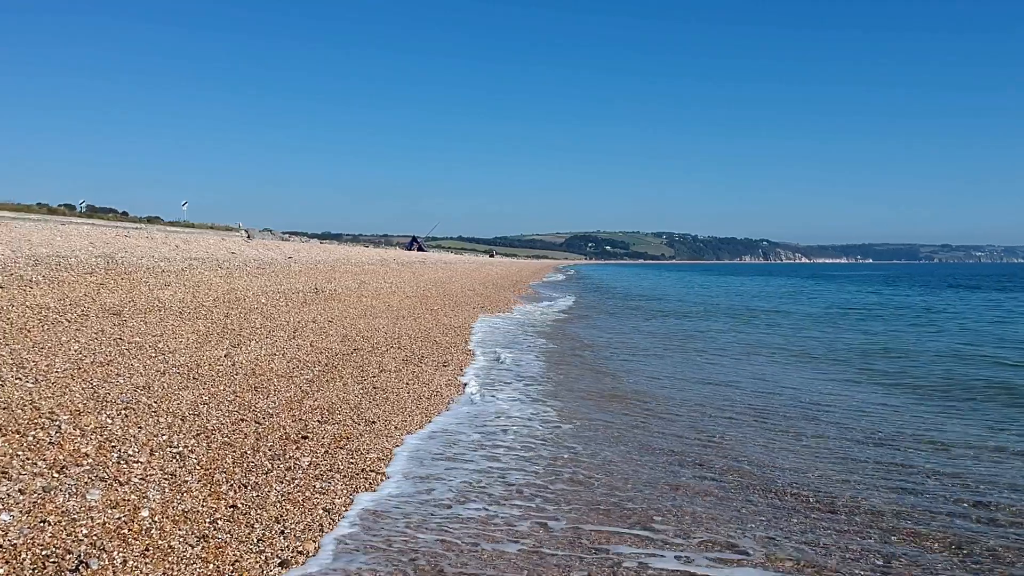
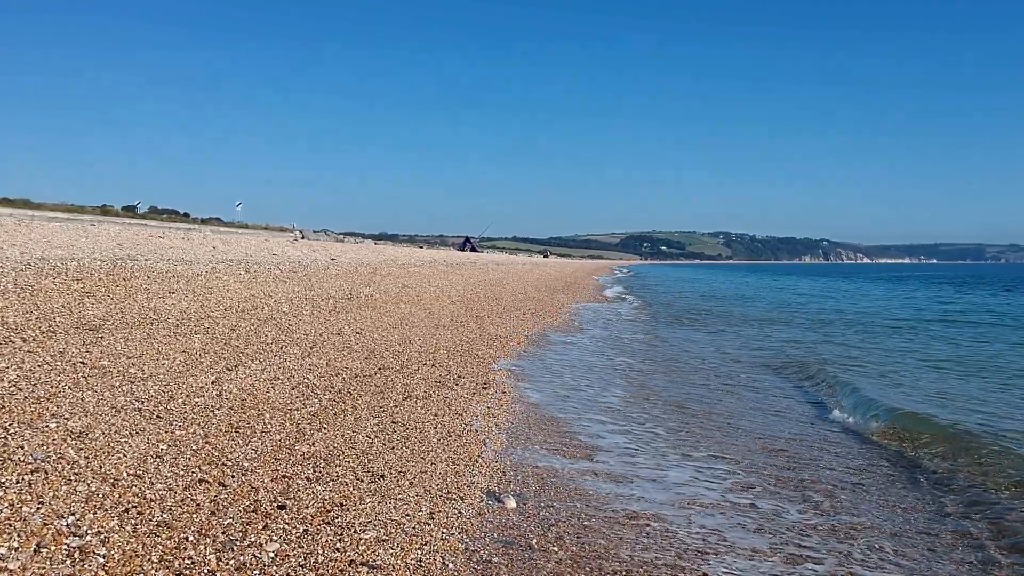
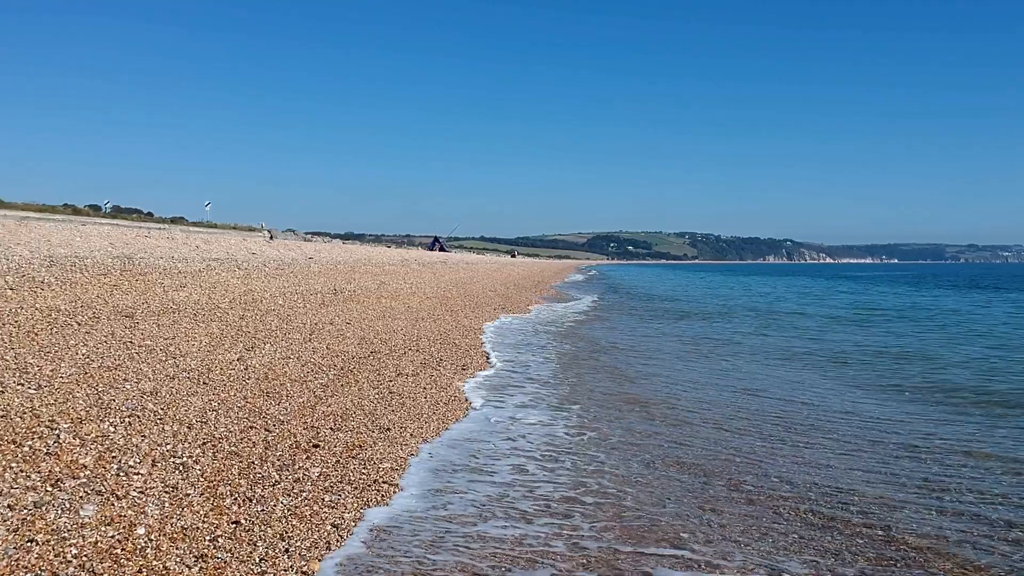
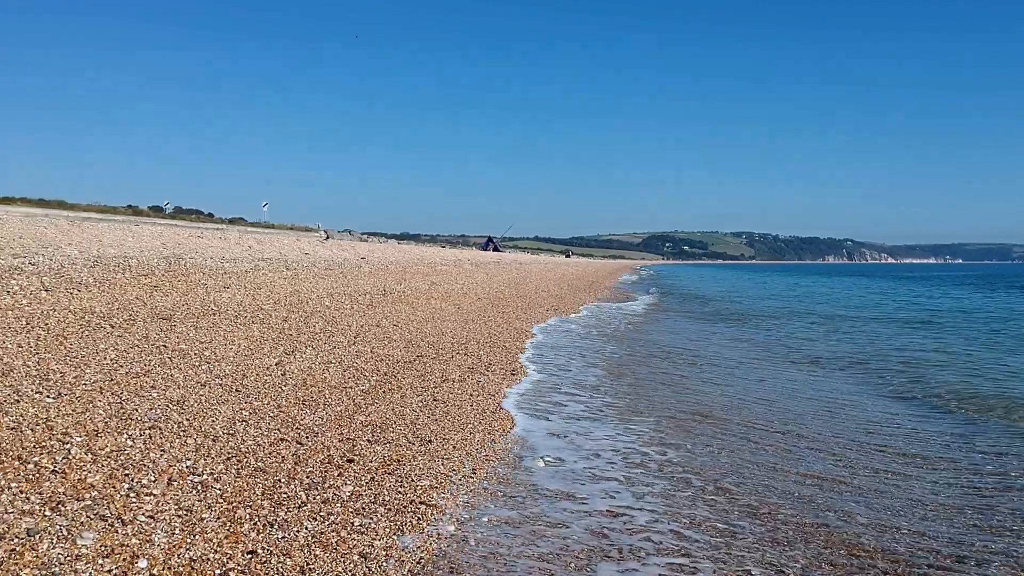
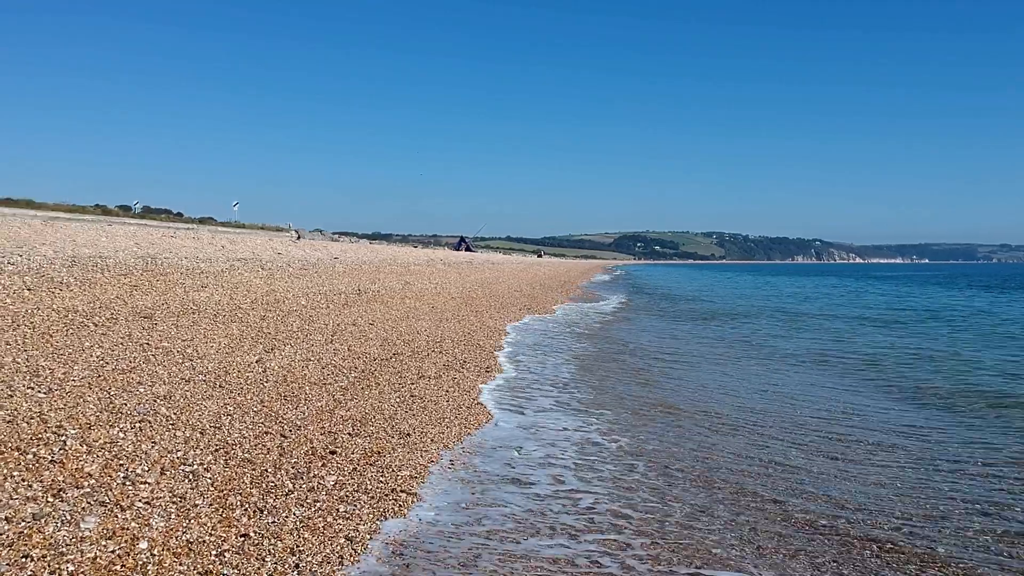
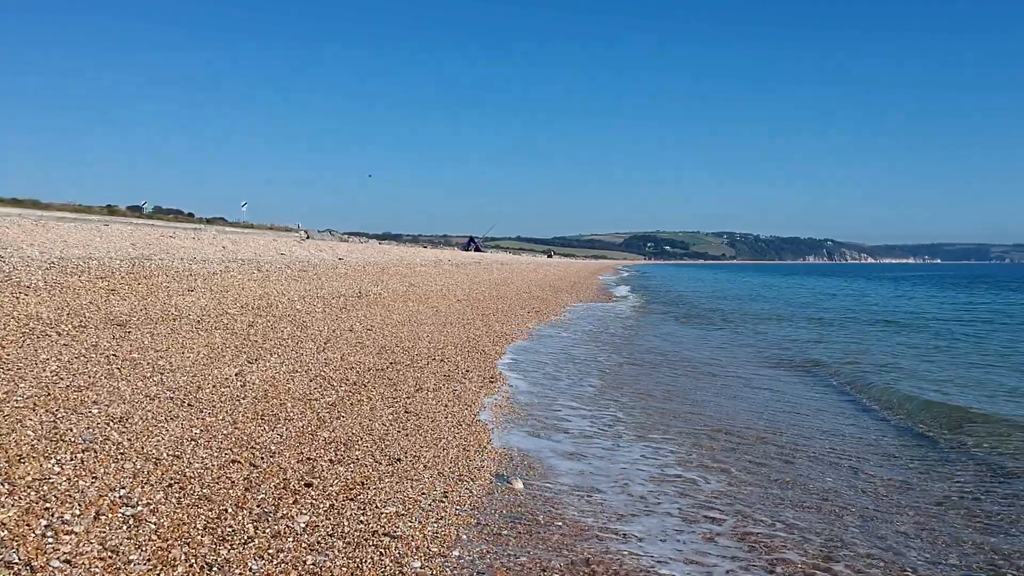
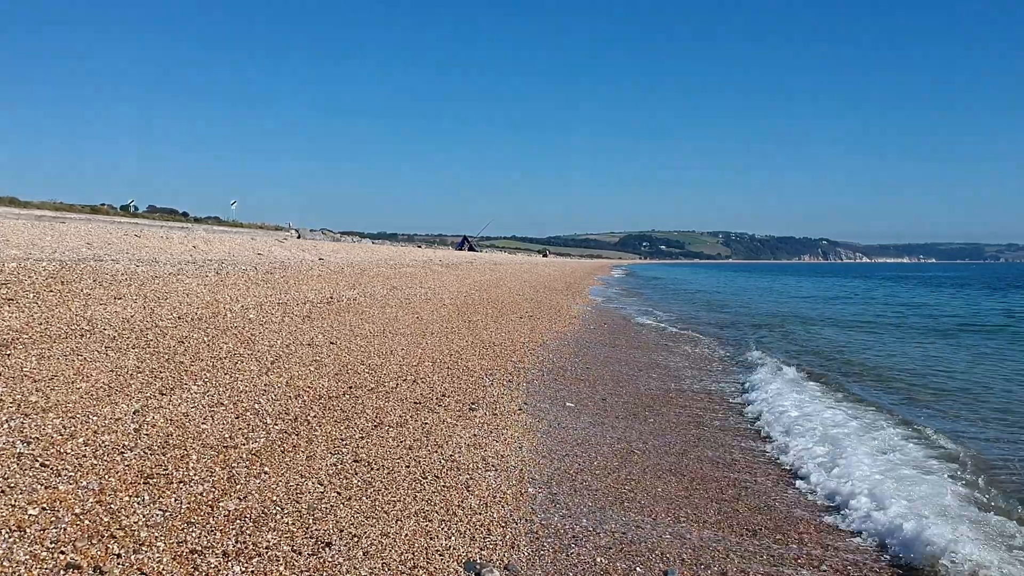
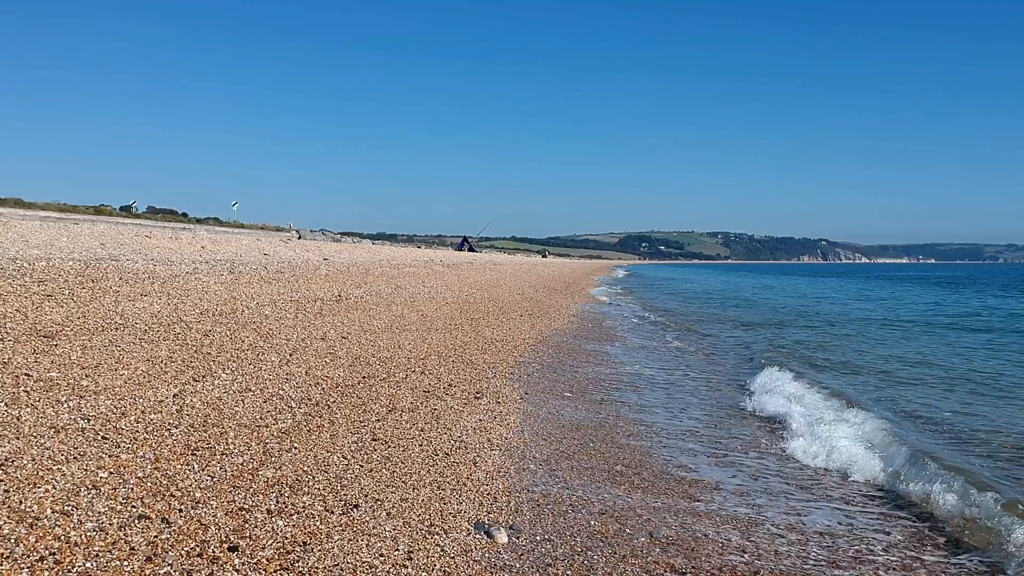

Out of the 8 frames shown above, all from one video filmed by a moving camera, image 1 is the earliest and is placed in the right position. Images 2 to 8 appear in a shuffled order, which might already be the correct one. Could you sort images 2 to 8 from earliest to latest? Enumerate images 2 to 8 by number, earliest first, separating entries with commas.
3, 5, 4, 6, 2, 8, 7
